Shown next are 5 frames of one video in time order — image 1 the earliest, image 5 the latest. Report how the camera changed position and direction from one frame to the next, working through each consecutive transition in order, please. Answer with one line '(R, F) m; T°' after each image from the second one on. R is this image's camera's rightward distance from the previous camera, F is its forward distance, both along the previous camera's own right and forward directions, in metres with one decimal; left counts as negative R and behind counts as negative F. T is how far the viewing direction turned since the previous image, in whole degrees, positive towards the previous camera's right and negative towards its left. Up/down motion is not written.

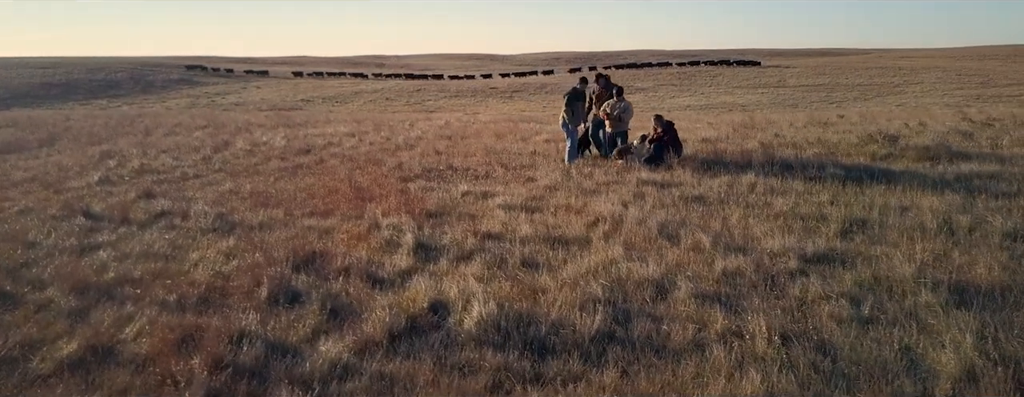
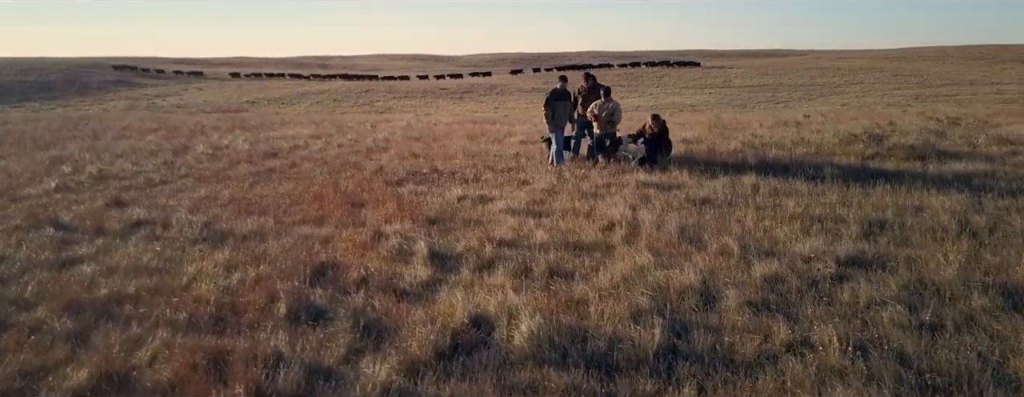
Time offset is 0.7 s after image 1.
(-0.6, +0.3) m; +4°
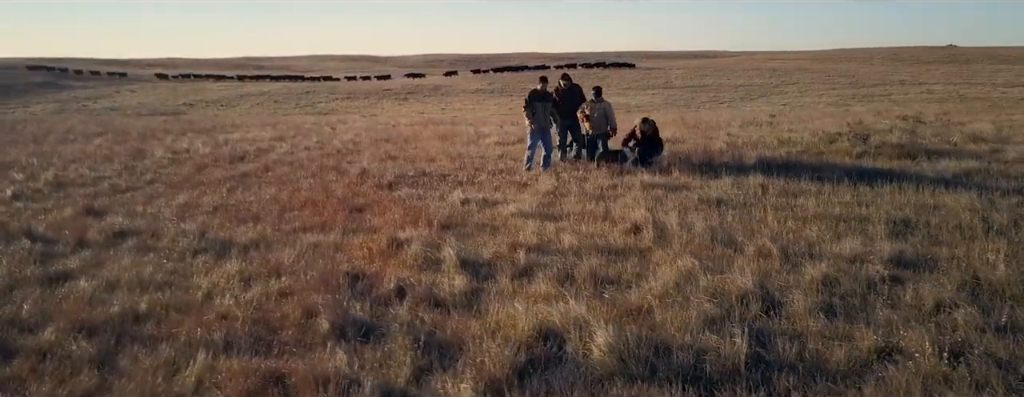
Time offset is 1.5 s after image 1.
(-0.7, +0.3) m; +4°
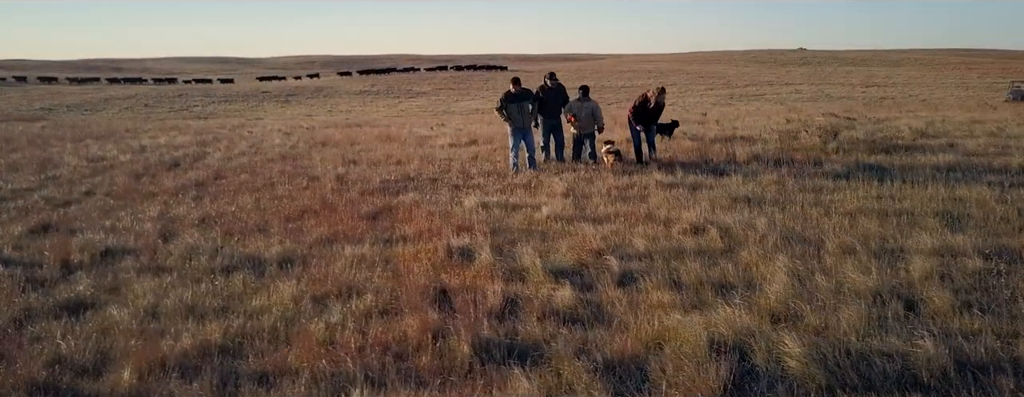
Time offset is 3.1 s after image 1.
(-1.5, +0.5) m; +9°
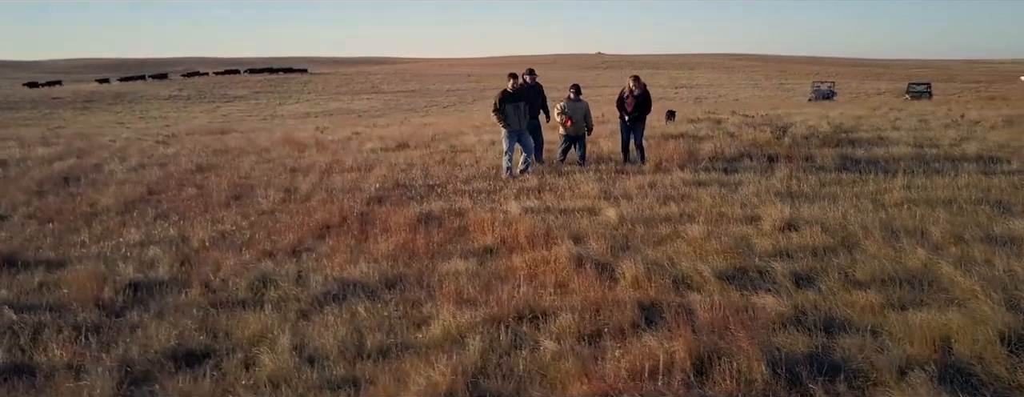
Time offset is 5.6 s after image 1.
(-2.3, +0.8) m; +13°
